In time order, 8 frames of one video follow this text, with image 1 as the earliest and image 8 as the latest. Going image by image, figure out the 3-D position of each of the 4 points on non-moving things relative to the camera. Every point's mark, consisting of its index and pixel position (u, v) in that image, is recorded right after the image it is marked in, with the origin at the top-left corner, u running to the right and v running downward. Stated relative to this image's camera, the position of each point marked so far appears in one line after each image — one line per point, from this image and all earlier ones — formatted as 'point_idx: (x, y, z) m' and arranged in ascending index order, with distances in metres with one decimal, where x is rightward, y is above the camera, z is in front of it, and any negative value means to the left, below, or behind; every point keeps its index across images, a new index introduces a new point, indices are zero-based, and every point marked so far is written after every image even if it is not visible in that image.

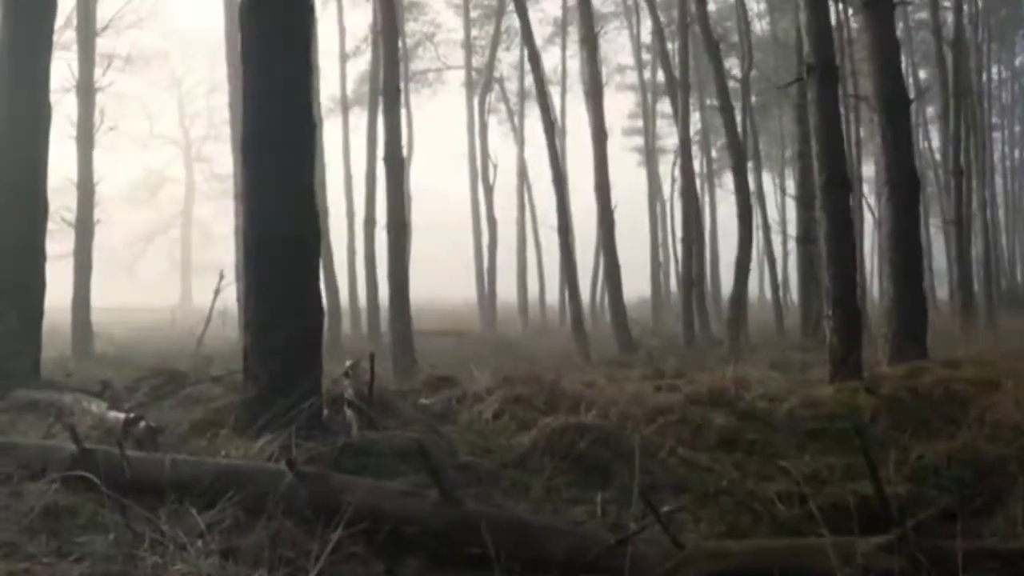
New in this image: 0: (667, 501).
0: (+1.0, -1.4, +6.9) m
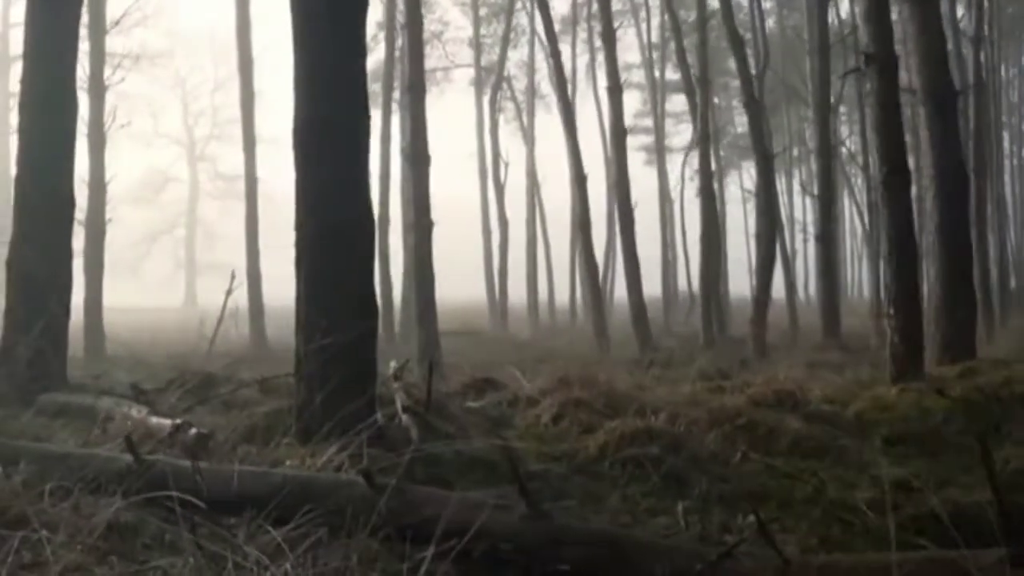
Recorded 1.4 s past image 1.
0: (+1.5, -1.4, +6.5) m
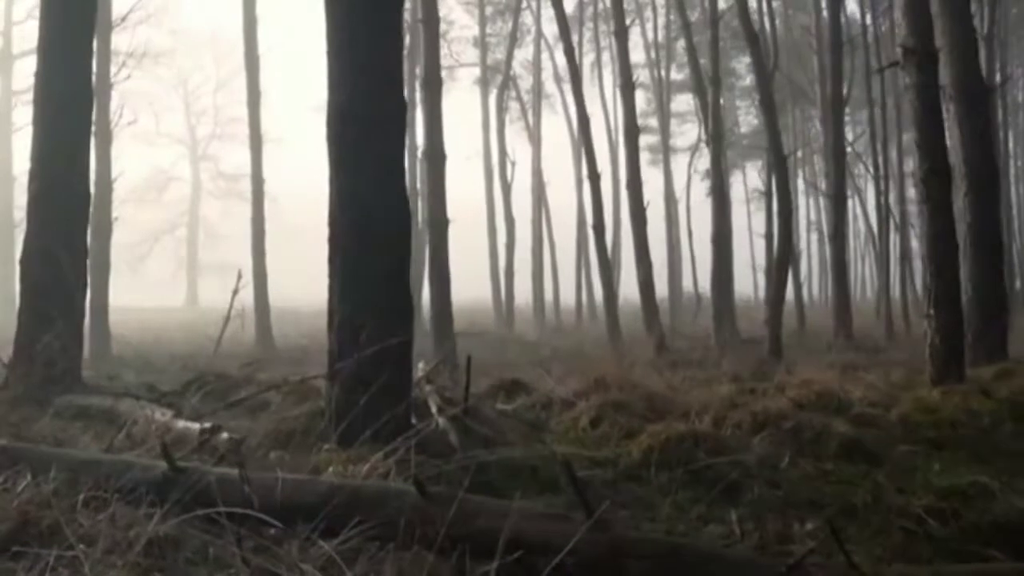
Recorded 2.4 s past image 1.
0: (+1.7, -1.3, +6.2) m
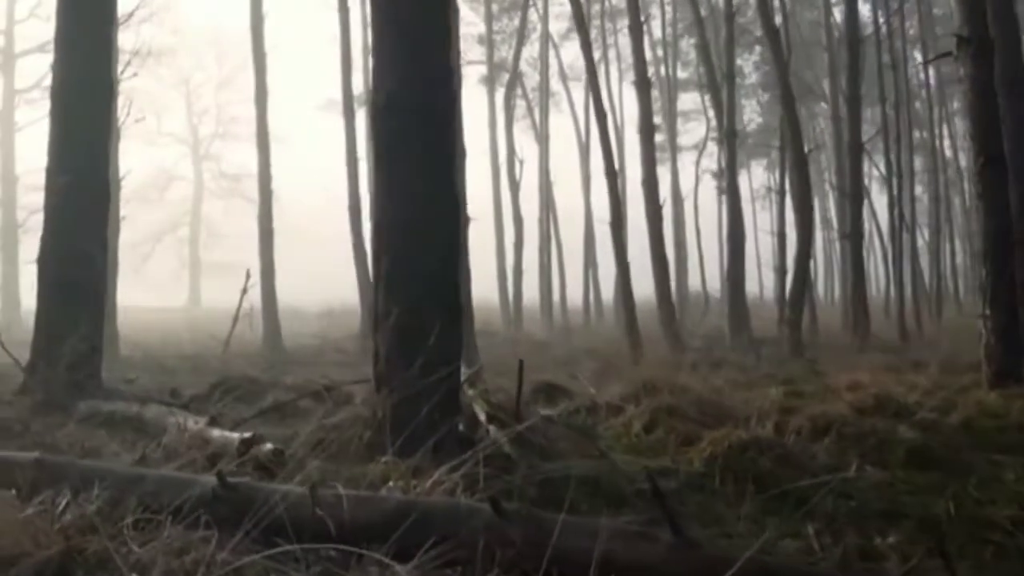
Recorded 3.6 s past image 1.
0: (+2.0, -1.3, +5.8) m
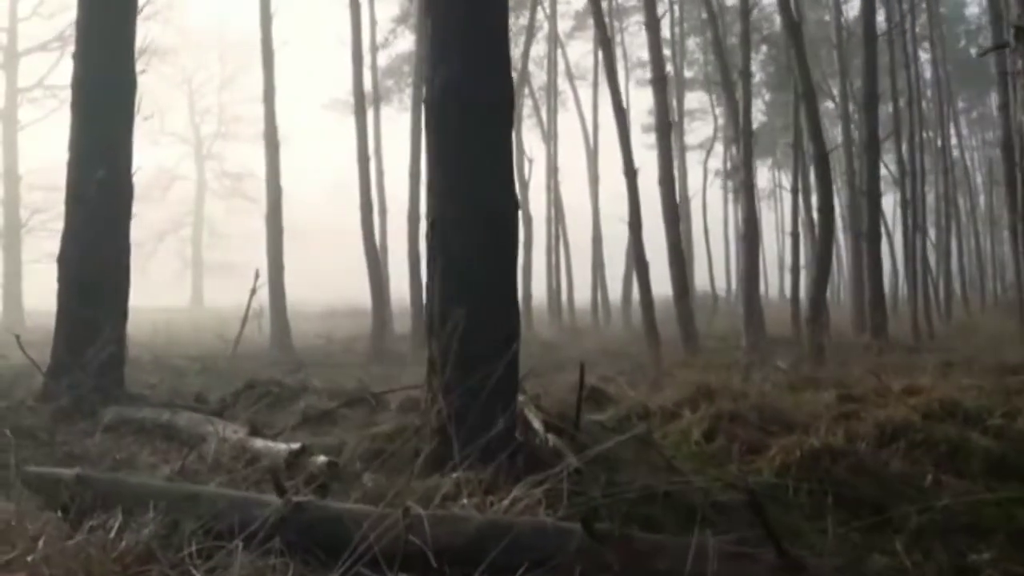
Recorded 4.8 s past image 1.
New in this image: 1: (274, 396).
0: (+2.4, -1.3, +5.4) m
1: (-1.9, -0.8, +8.3) m
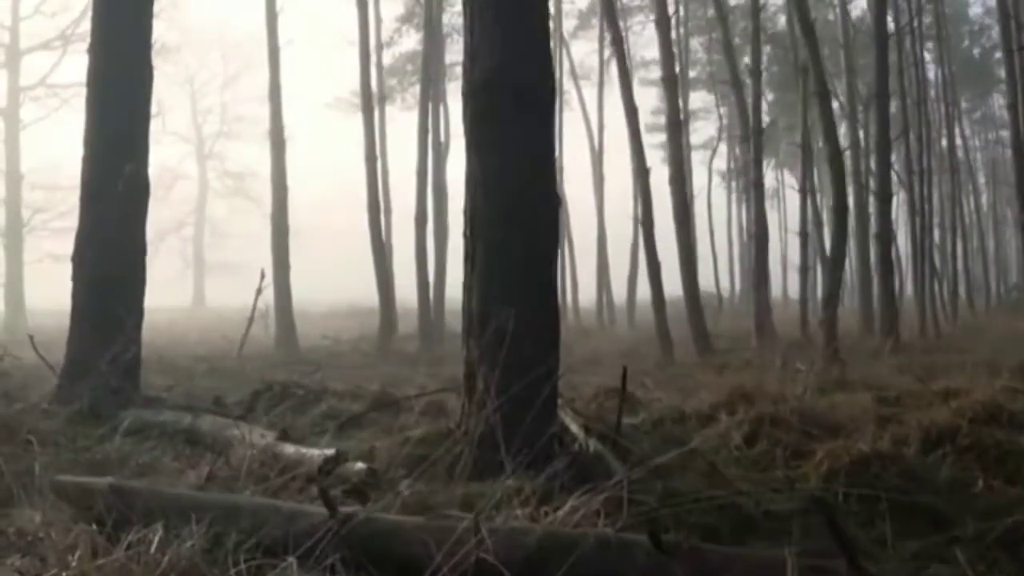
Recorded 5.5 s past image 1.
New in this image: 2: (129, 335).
0: (+2.6, -1.3, +5.2) m
1: (-1.7, -0.8, +8.1) m
2: (-3.0, -0.3, +8.2) m
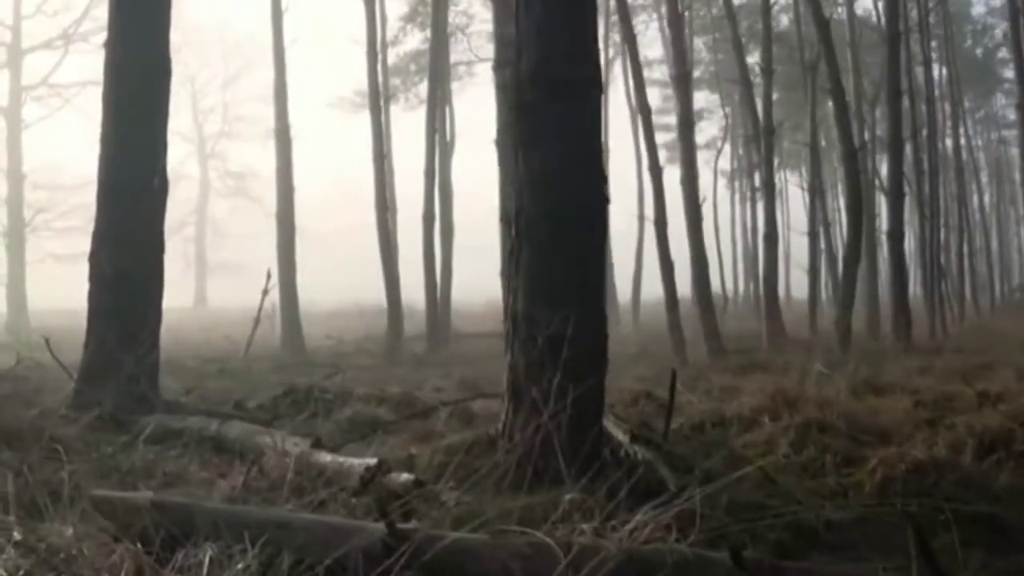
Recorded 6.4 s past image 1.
0: (+2.8, -1.3, +4.9) m
1: (-1.4, -0.8, +7.9) m
2: (-2.7, -0.3, +8.0) m
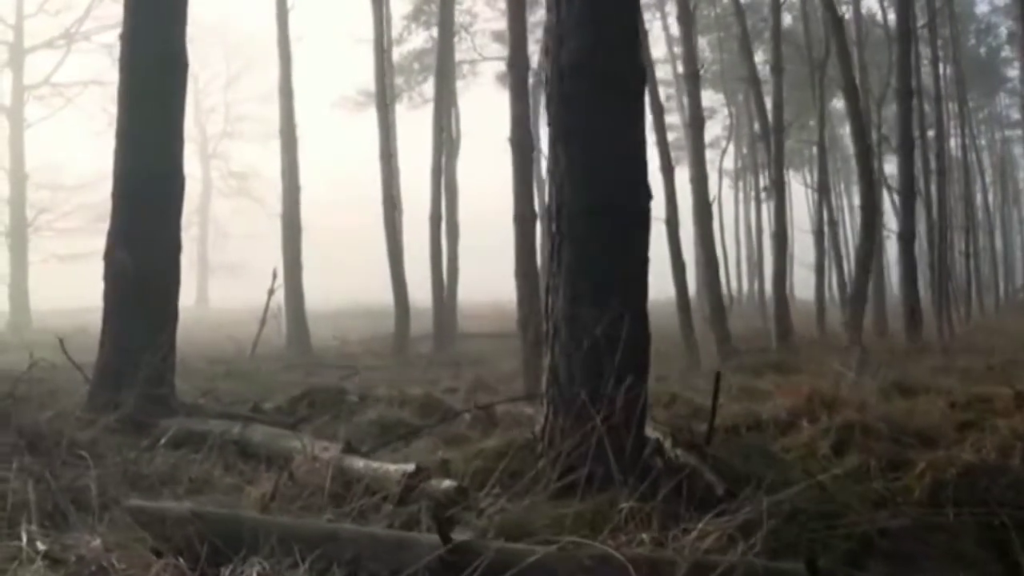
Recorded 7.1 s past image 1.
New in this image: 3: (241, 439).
0: (+3.0, -1.3, +4.7) m
1: (-1.2, -0.8, +7.7) m
2: (-2.5, -0.3, +7.8) m
3: (-1.5, -0.8, +6.1) m
